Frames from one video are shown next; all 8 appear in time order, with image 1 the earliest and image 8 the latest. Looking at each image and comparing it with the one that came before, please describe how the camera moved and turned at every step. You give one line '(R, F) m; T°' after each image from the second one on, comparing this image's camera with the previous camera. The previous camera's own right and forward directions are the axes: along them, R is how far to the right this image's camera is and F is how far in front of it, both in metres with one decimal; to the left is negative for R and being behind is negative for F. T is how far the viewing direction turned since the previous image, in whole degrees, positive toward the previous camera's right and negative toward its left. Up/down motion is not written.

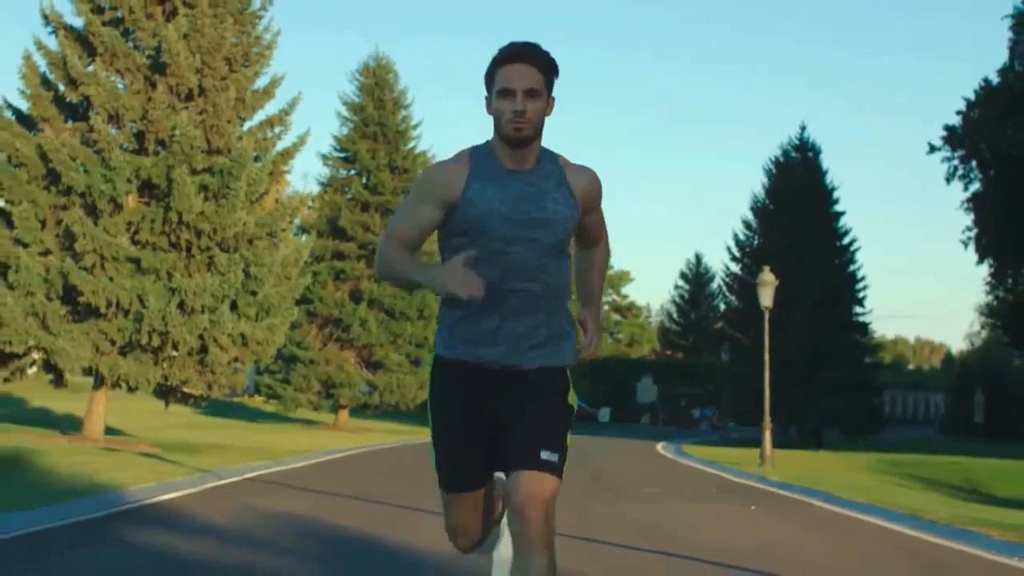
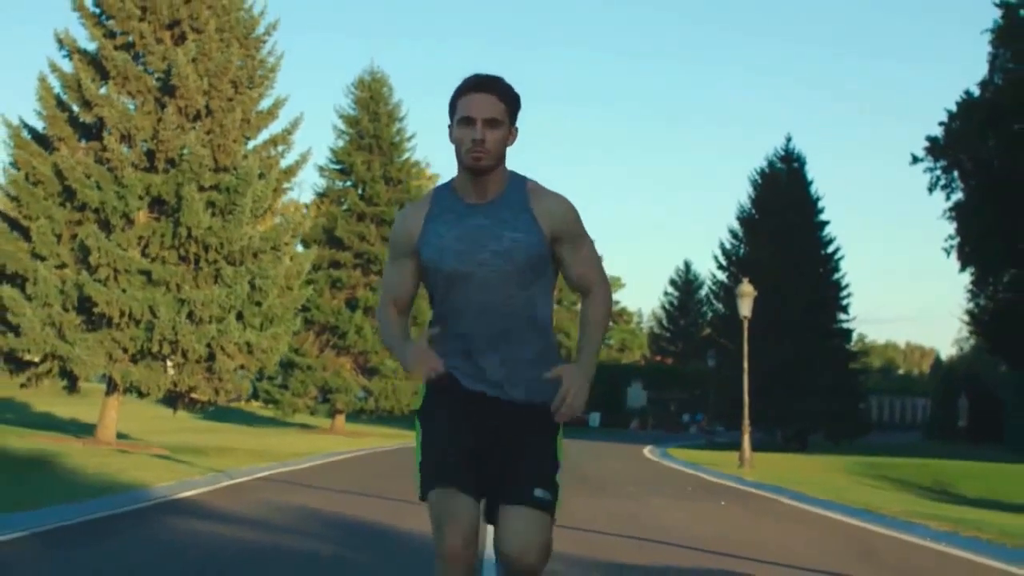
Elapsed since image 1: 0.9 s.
(0.0, -1.5) m; 0°
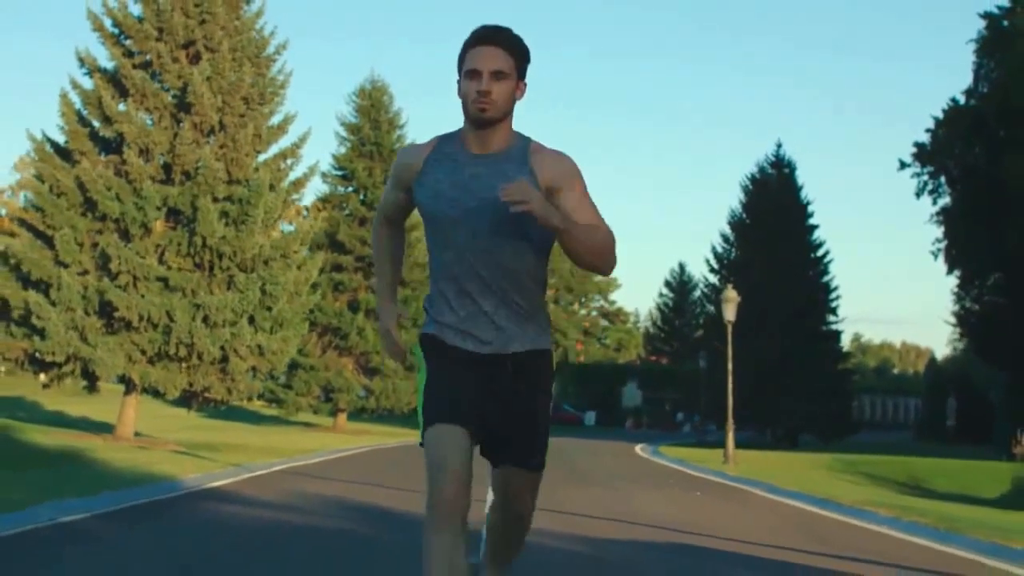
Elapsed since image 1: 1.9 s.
(0.0, -1.7) m; 0°
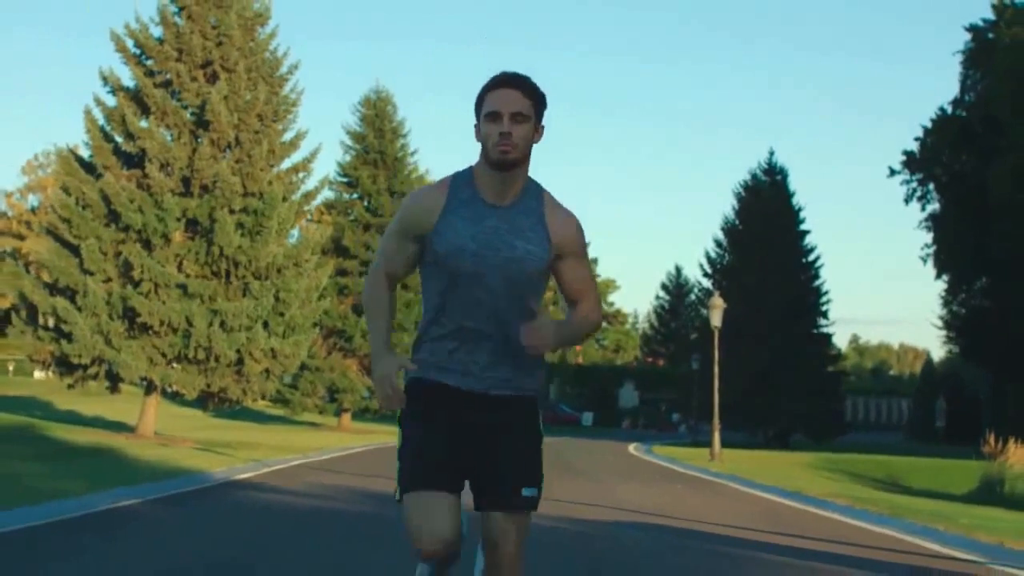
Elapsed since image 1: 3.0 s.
(0.0, -1.9) m; 0°
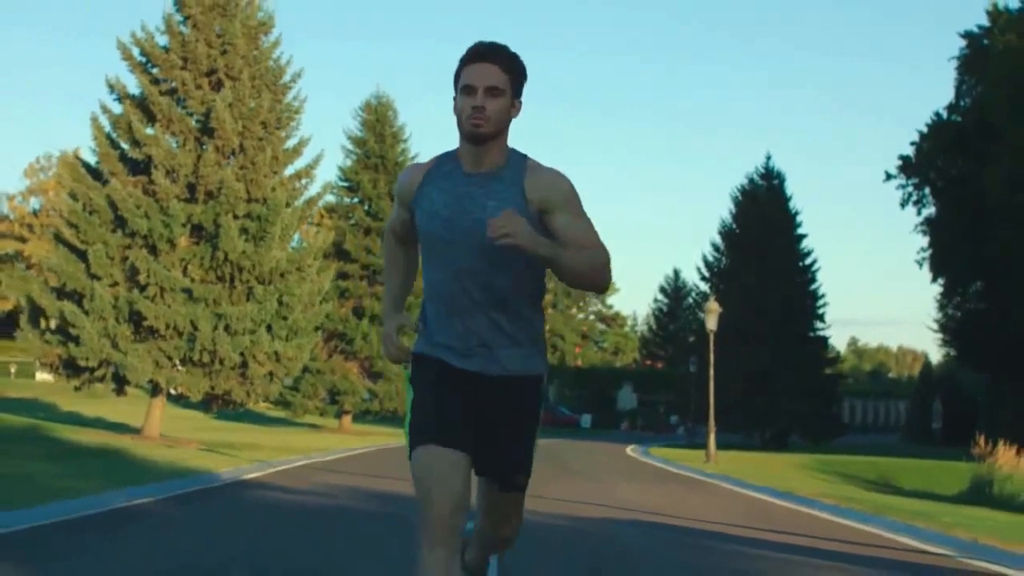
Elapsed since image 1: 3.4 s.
(0.0, -0.6) m; 0°
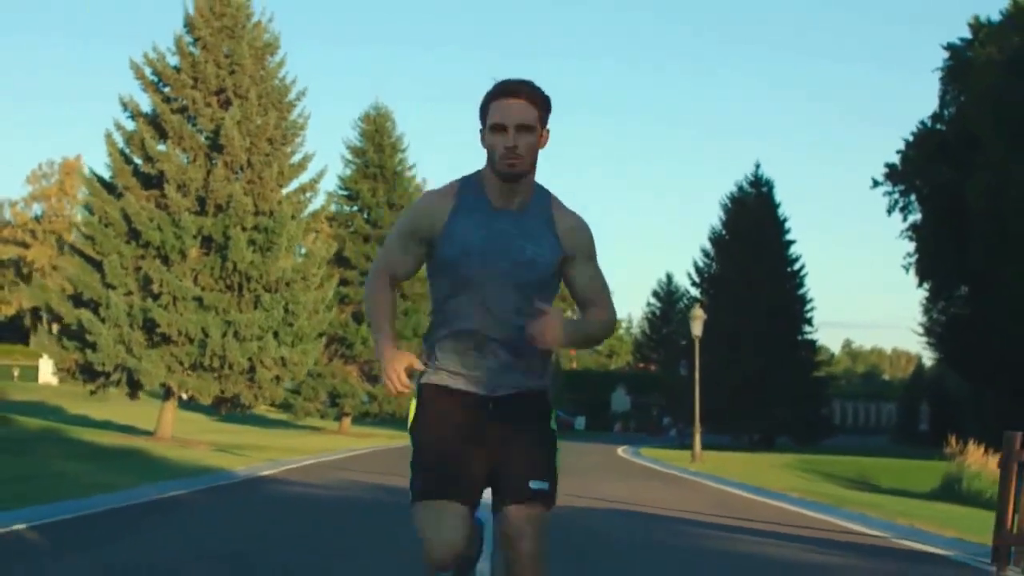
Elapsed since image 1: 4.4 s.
(0.0, -1.7) m; 0°
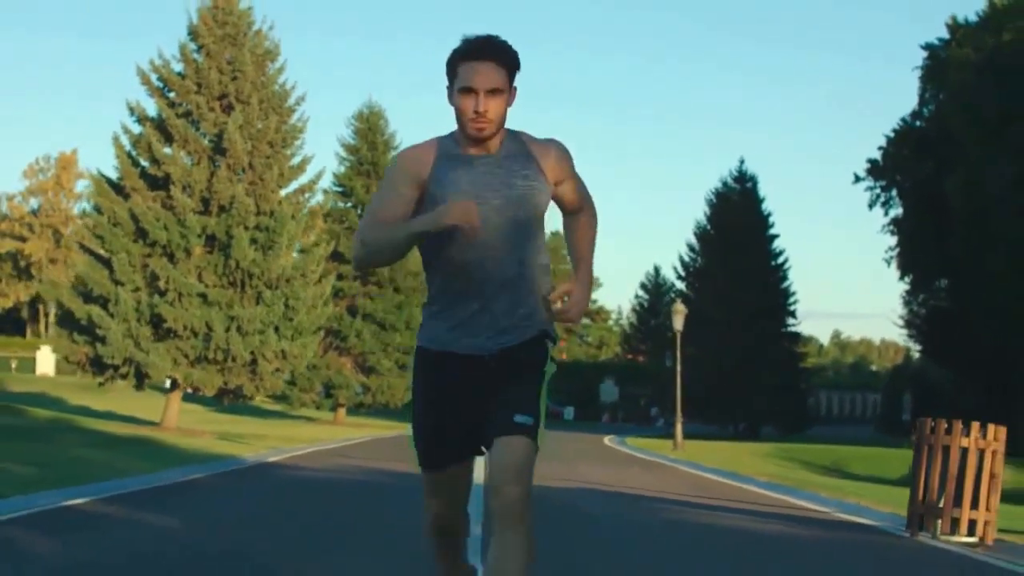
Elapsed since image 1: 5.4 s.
(0.0, -1.7) m; 0°
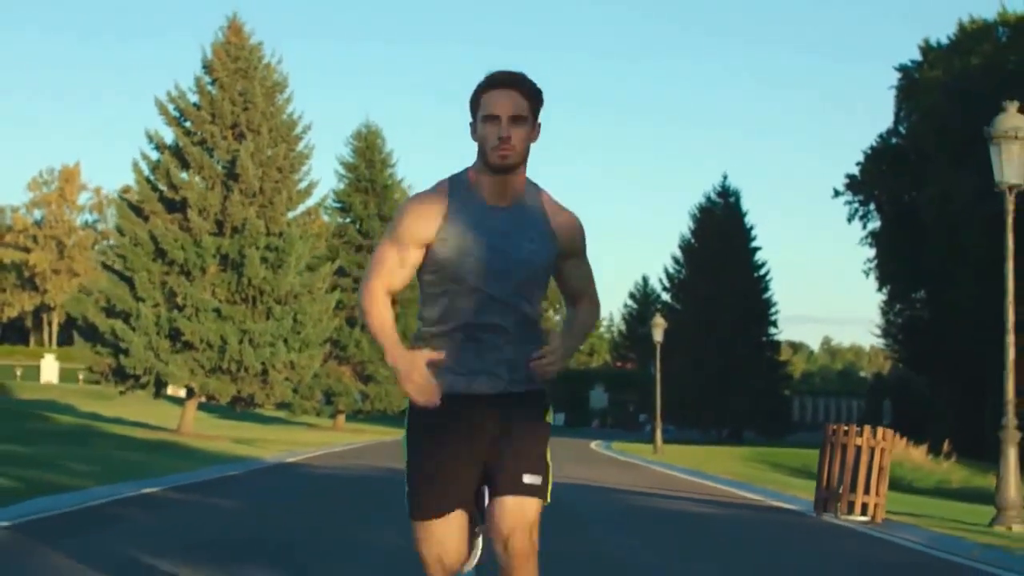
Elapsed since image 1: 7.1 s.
(0.0, -3.0) m; 0°
